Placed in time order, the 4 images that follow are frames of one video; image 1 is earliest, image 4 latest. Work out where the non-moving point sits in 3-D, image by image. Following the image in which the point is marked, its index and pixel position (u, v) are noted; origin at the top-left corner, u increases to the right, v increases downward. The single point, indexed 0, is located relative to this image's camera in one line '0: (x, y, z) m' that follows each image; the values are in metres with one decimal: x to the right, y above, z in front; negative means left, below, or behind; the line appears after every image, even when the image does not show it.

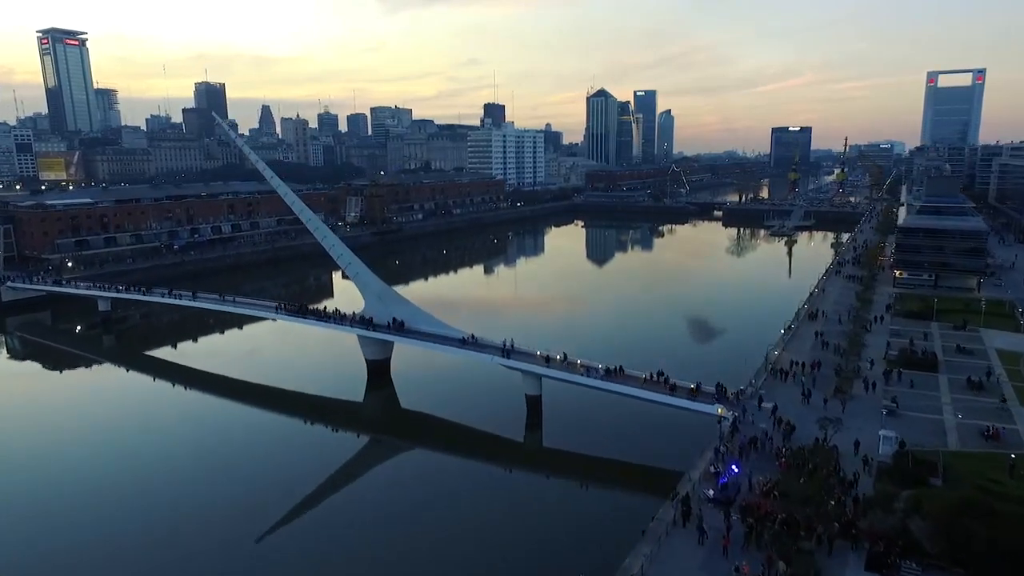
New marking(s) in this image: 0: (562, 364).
0: (+1.2, -1.9, +15.6) m
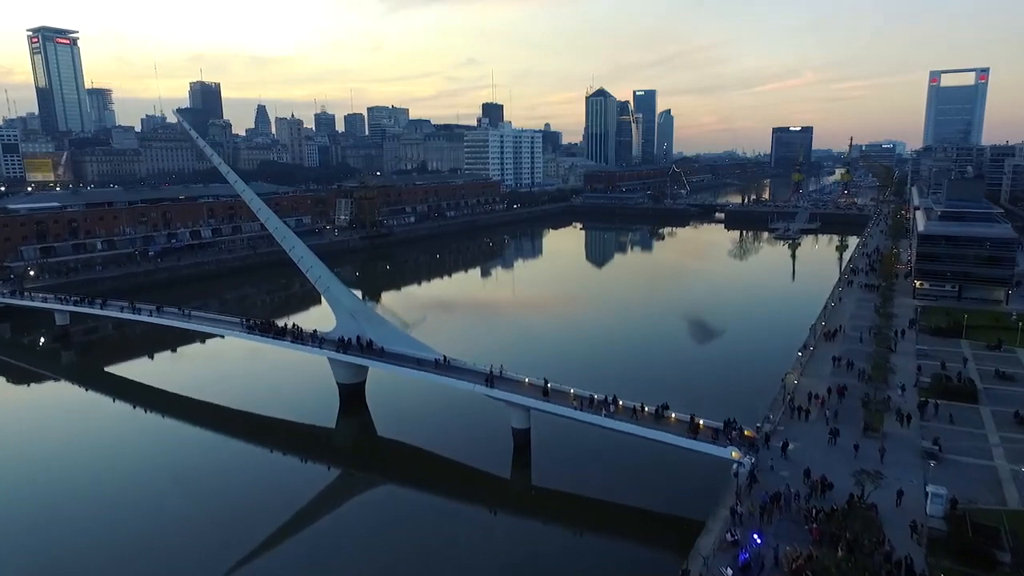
0: (+0.9, -2.3, +13.8) m
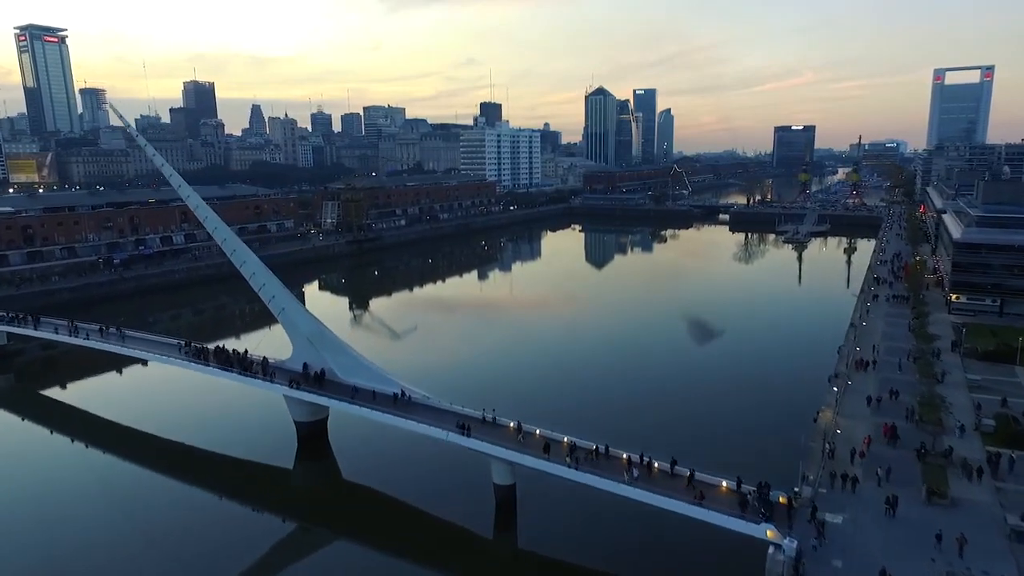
0: (+0.6, -2.8, +11.5) m
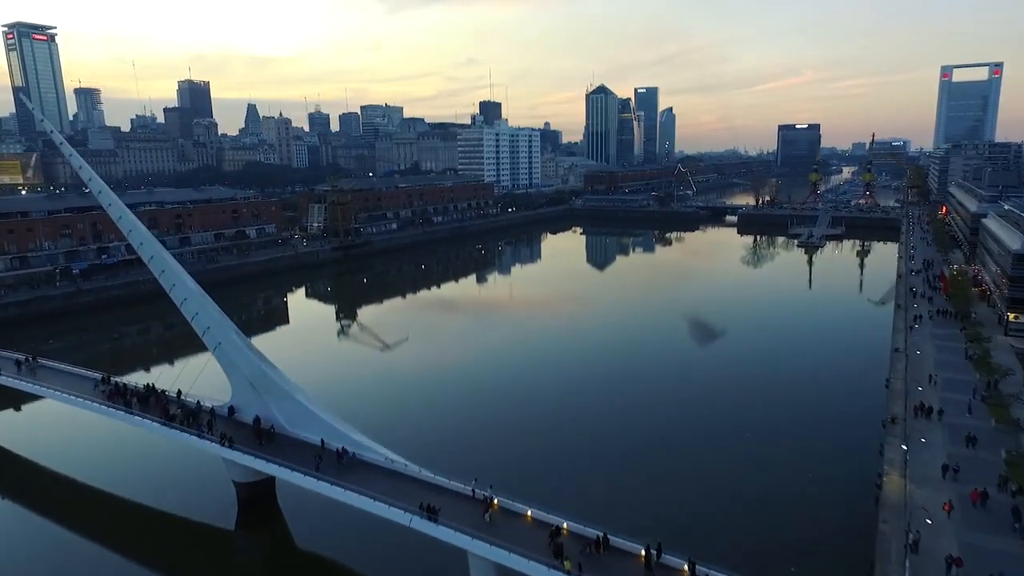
0: (+0.3, -3.3, +8.8) m
